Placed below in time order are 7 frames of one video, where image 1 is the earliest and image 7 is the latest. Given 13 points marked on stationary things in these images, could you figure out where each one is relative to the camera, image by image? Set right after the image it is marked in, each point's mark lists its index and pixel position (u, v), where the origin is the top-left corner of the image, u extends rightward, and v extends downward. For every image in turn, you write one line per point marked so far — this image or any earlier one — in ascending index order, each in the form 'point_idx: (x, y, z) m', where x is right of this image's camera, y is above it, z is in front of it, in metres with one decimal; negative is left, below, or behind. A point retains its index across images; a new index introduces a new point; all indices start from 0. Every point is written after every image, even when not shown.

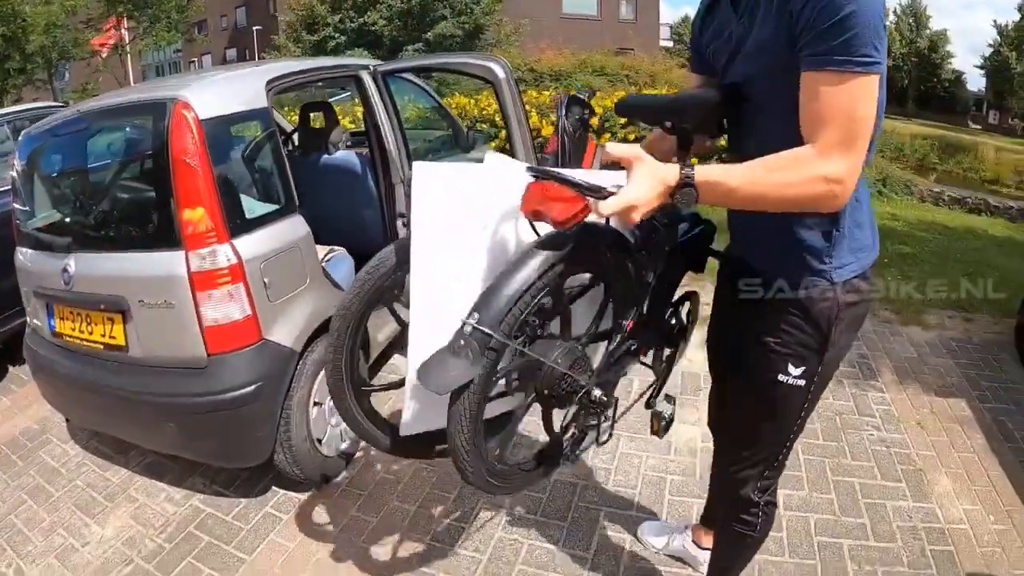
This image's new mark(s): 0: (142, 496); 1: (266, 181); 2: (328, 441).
0: (-1.7, -1.0, +3.1) m
1: (-1.1, +0.4, +2.9) m
2: (-0.9, -0.6, +3.0) m
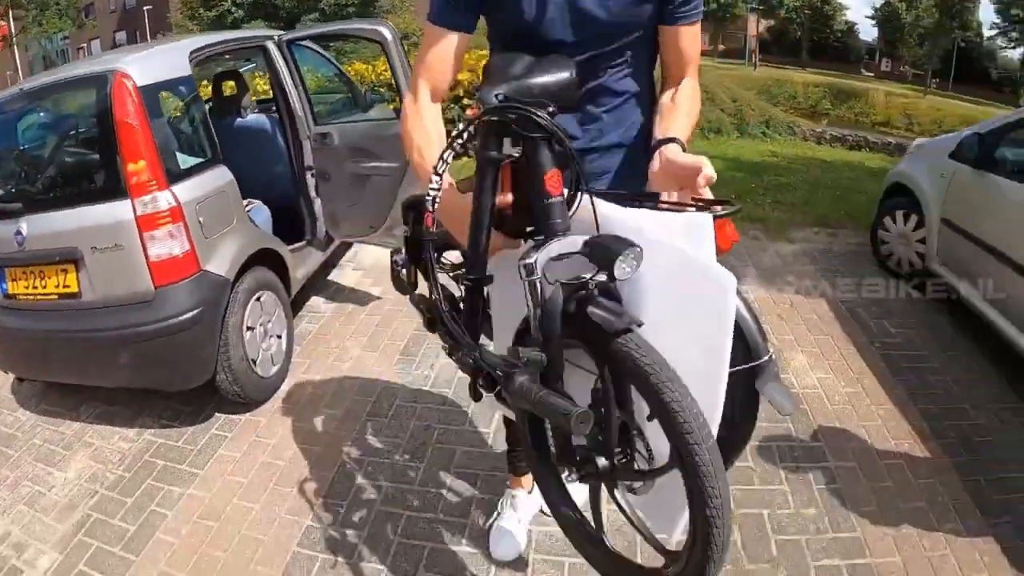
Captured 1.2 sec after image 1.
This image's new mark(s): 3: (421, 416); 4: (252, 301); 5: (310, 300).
0: (-2.0, -0.8, +3.4) m
1: (-1.5, +0.7, +3.2) m
2: (-1.2, -0.3, +3.4) m
3: (-0.4, -0.5, +3.3) m
4: (-1.3, 0.0, +3.3) m
5: (-1.3, 0.0, +4.2) m
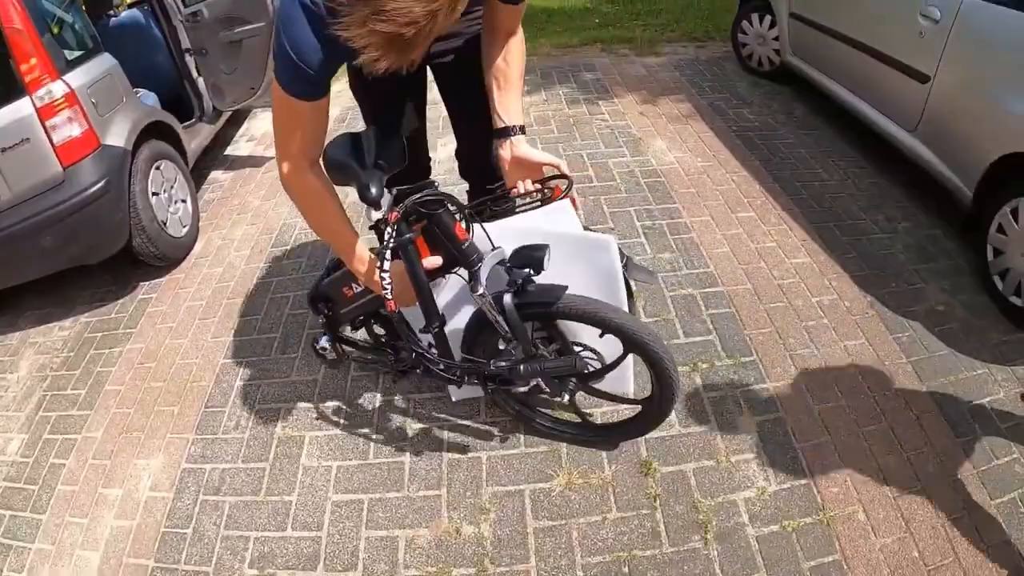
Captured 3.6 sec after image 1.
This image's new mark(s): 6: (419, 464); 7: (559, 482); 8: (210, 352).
0: (-2.5, -0.2, +3.7) m
1: (-2.2, +1.3, +3.4) m
2: (-1.8, +0.3, +3.6) m
3: (-0.9, +0.2, +3.6) m
4: (-1.8, +0.6, +3.6) m
5: (-1.9, +0.7, +4.4) m
6: (-0.3, -0.6, +2.5) m
7: (+0.2, -0.7, +2.4) m
8: (-1.3, -0.3, +3.1) m
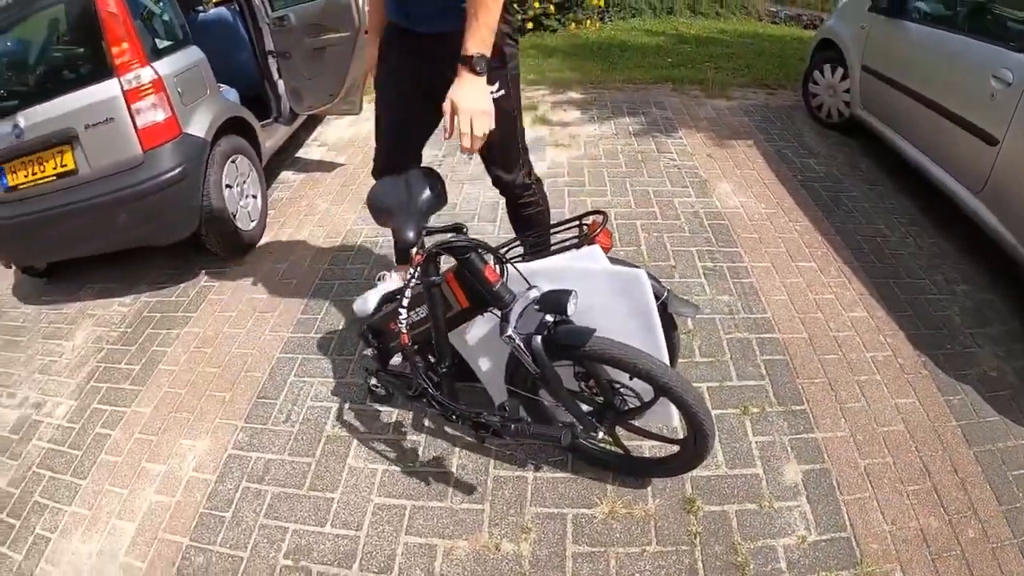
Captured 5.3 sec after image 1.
0: (-2.3, -0.1, +3.8) m
1: (-1.8, +1.4, +3.5) m
2: (-1.5, +0.4, +3.8) m
3: (-0.7, +0.2, +3.6) m
4: (-1.5, +0.7, +3.7) m
5: (-1.5, +0.7, +4.5) m
6: (-0.2, -0.7, +2.5) m
7: (+0.3, -0.8, +2.4) m
8: (-1.1, -0.3, +3.1) m
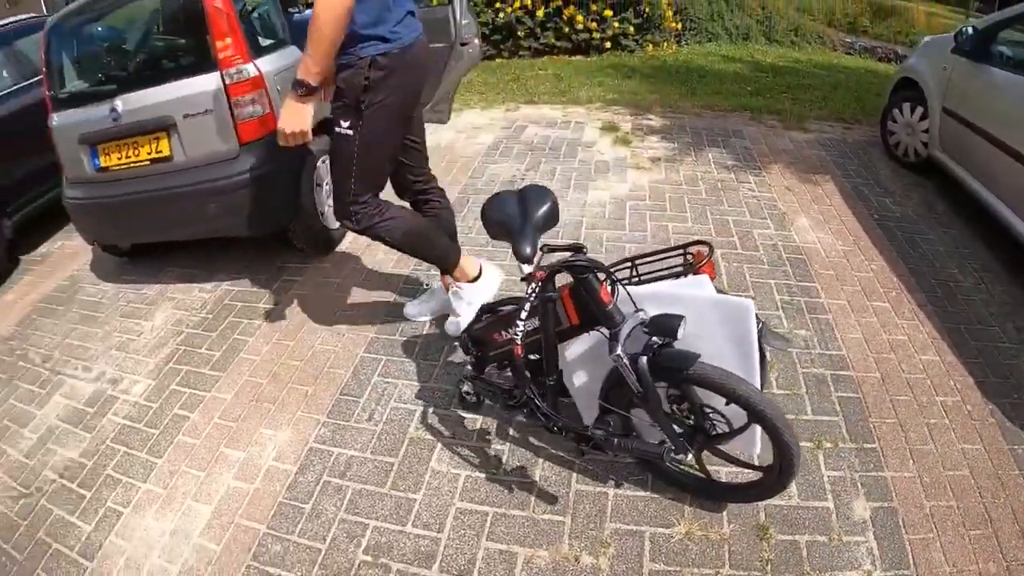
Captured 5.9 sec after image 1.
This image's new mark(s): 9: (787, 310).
0: (-1.9, 0.0, +4.0) m
1: (-1.3, +1.4, +3.6) m
2: (-1.0, +0.4, +3.9) m
3: (-0.3, +0.2, +3.7) m
4: (-1.1, +0.7, +3.8) m
5: (-1.1, +0.8, +4.7) m
6: (+0.1, -0.7, +2.6) m
7: (+0.6, -0.9, +2.5) m
8: (-0.8, -0.3, +3.3) m
9: (+1.3, -0.1, +3.3) m
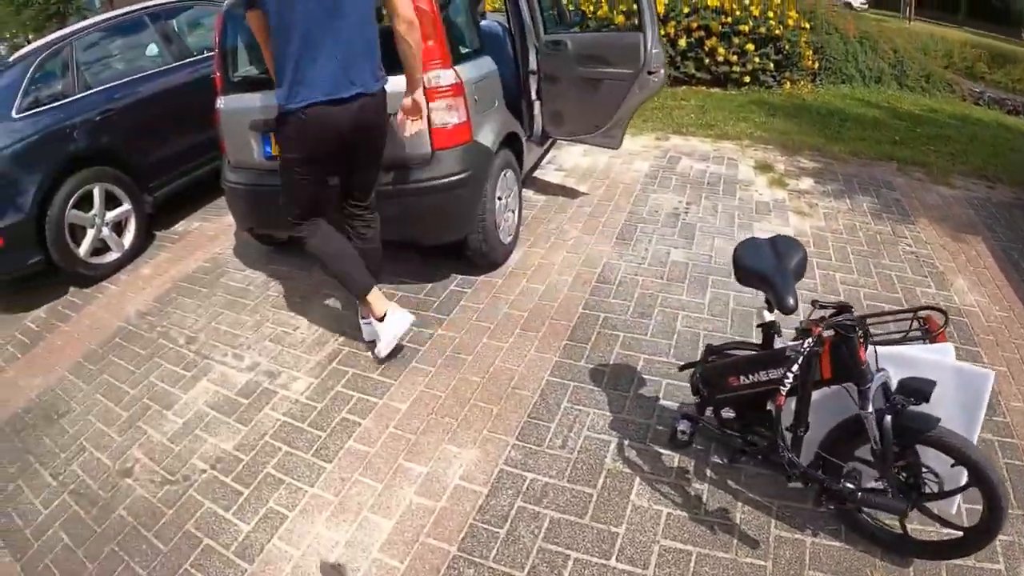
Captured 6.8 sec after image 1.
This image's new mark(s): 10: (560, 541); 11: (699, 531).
0: (-1.0, 0.0, +4.1) m
1: (-0.3, +1.4, +3.7) m
2: (-0.2, +0.3, +4.0) m
3: (+0.6, 0.0, +3.8) m
4: (-0.2, +0.6, +3.9) m
5: (-0.1, +0.7, +4.8) m
6: (+0.9, -0.9, +2.7) m
7: (+1.4, -1.1, +2.6) m
8: (+0.1, -0.4, +3.3) m
9: (+2.1, -0.4, +3.3) m
10: (+0.2, -0.9, +2.6) m
11: (+0.7, -0.9, +2.7) m
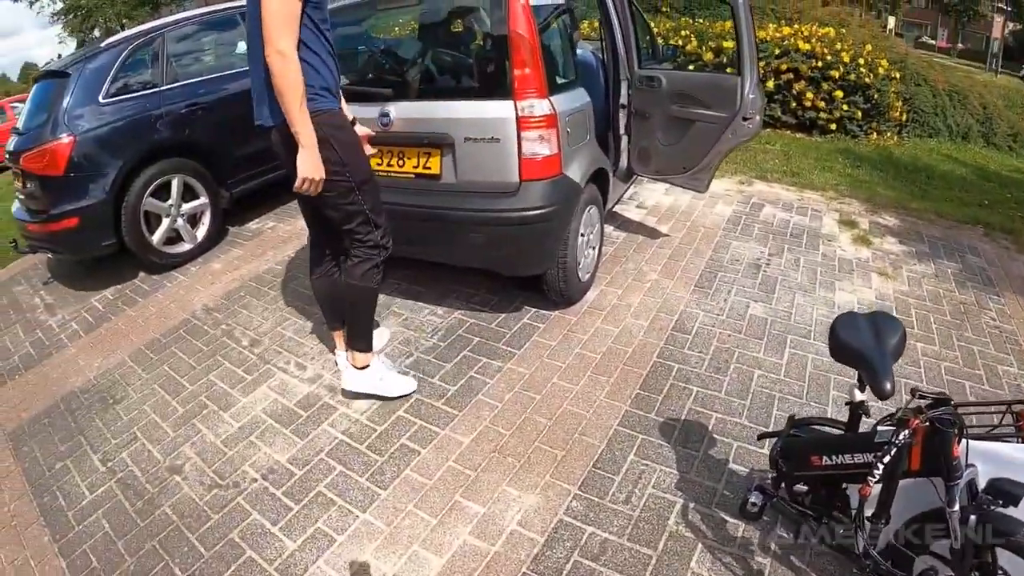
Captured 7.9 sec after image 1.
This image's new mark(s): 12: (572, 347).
0: (-0.6, -0.1, +4.1) m
1: (+0.2, +1.2, +3.7) m
2: (+0.2, +0.1, +3.9) m
3: (+1.0, -0.2, +3.7) m
4: (+0.3, +0.5, +3.8) m
5: (+0.4, +0.5, +4.7) m
6: (+1.1, -1.2, +2.6) m
7: (+1.5, -1.4, +2.4) m
8: (+0.4, -0.5, +3.3) m
9: (+2.4, -0.8, +3.2) m
10: (+0.4, -1.1, +2.6) m
11: (+0.9, -1.2, +2.6) m
12: (+0.3, -0.3, +3.6) m
